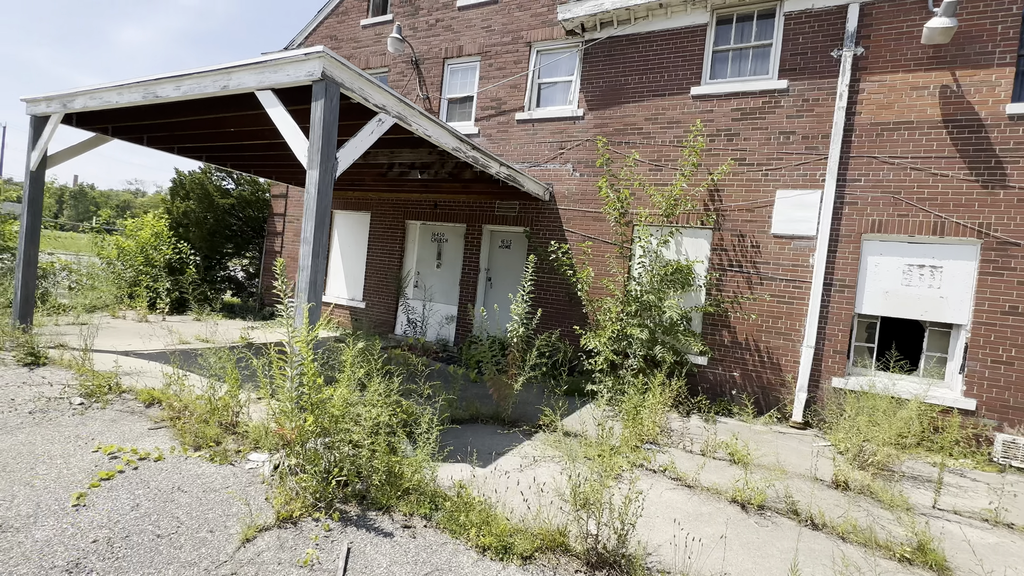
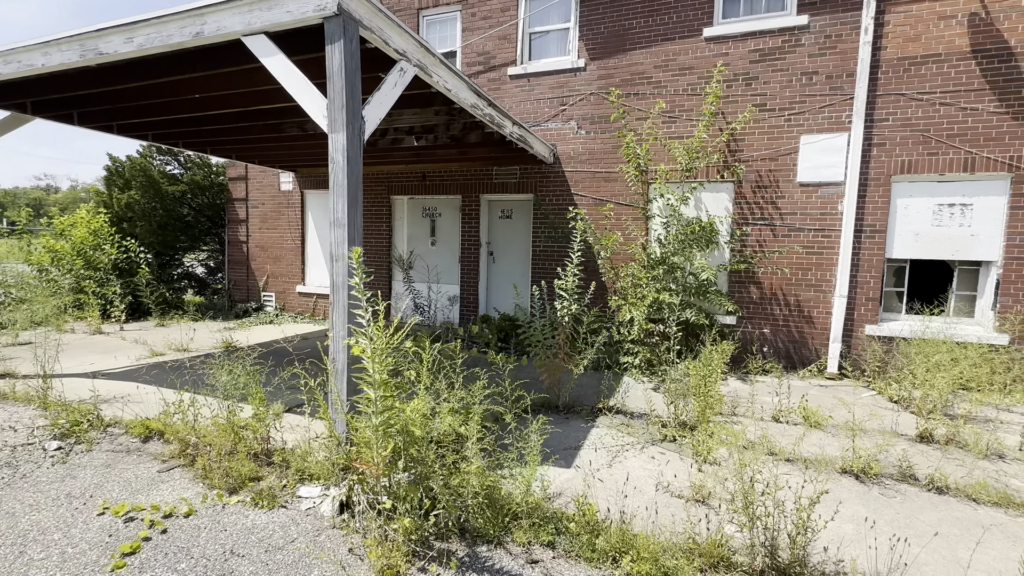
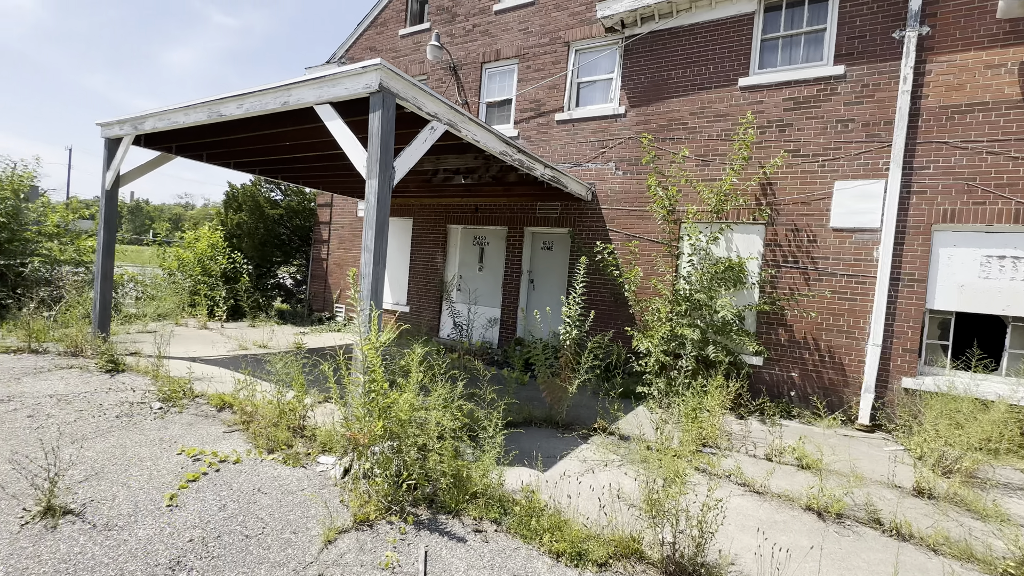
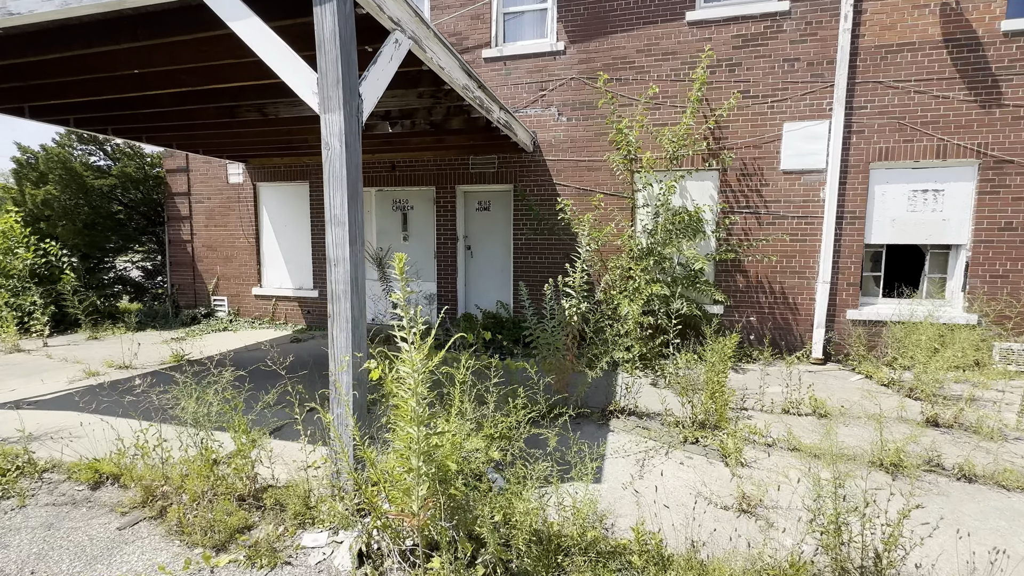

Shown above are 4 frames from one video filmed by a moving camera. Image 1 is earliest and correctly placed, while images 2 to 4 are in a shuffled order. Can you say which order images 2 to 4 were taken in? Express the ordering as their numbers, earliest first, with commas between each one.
3, 2, 4
